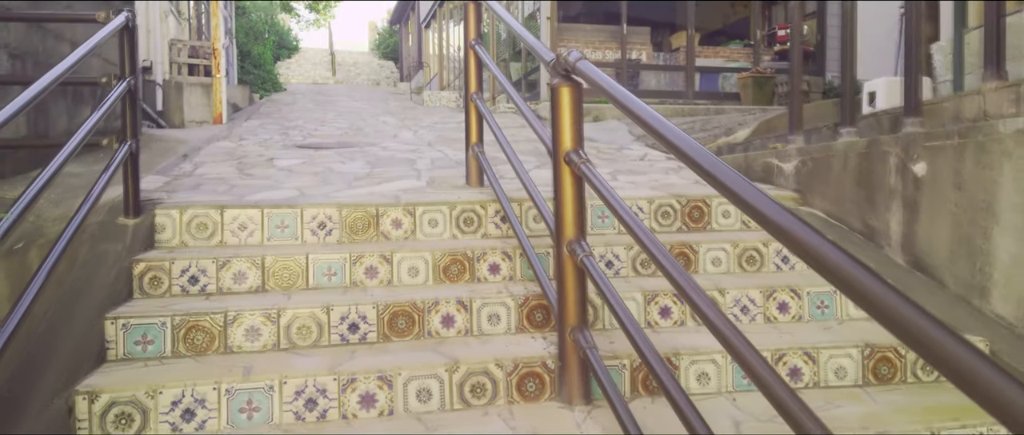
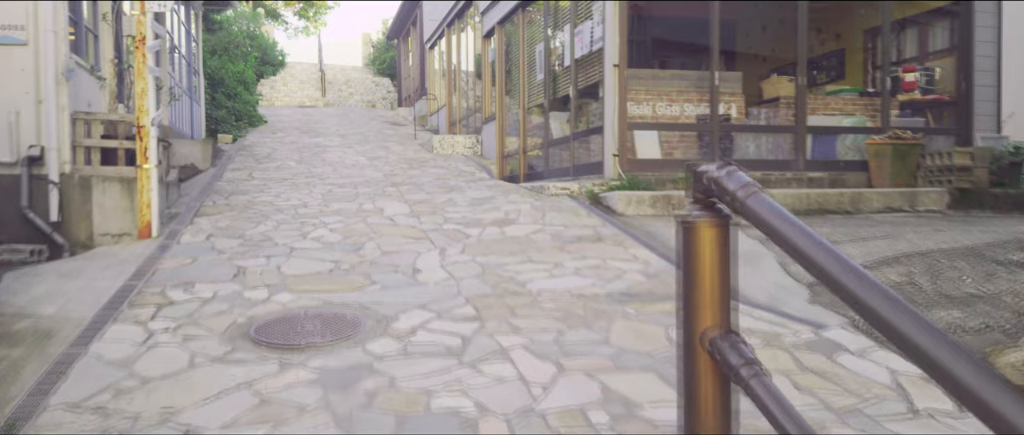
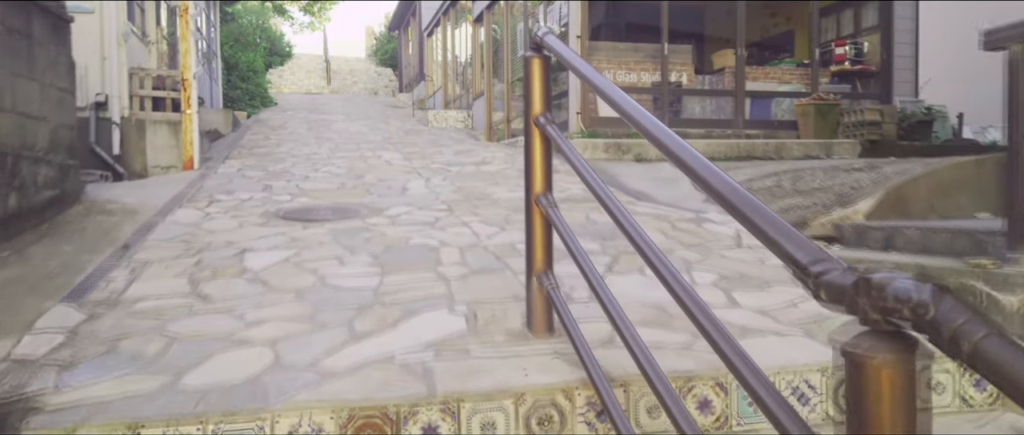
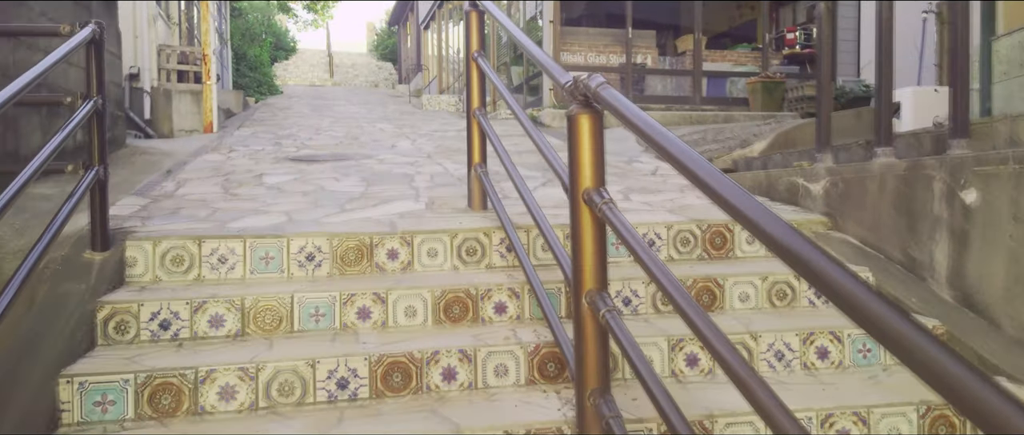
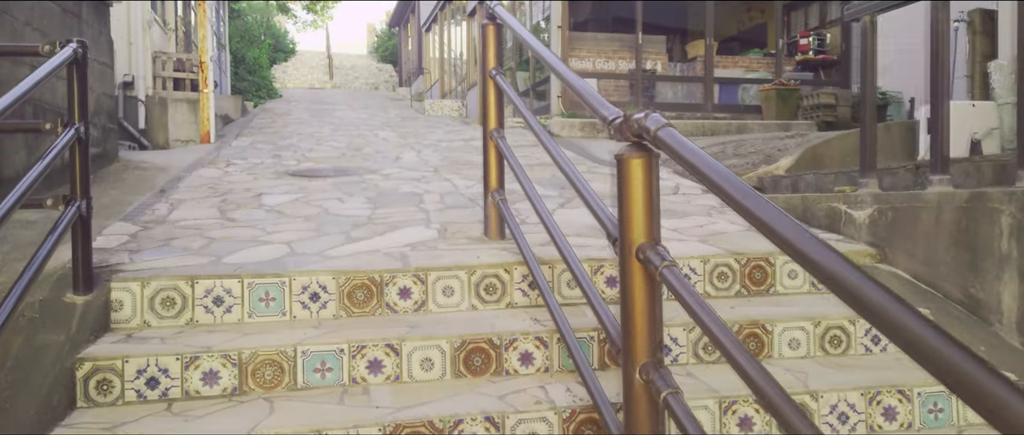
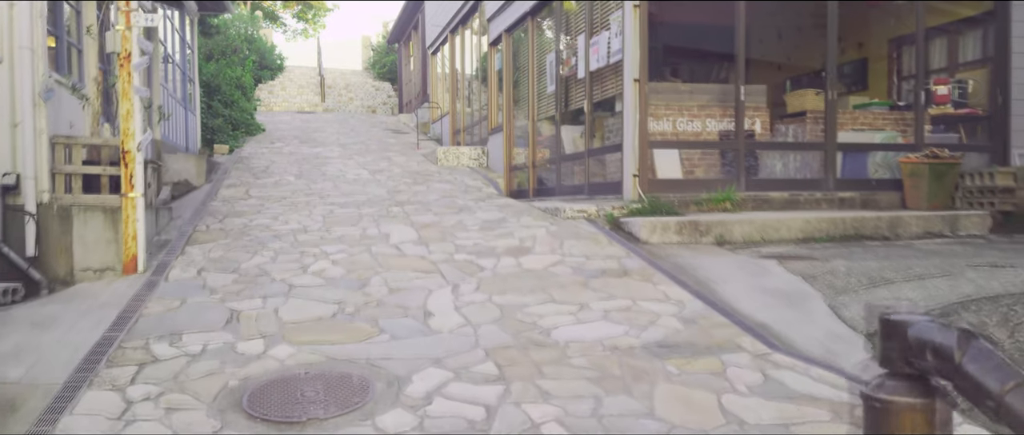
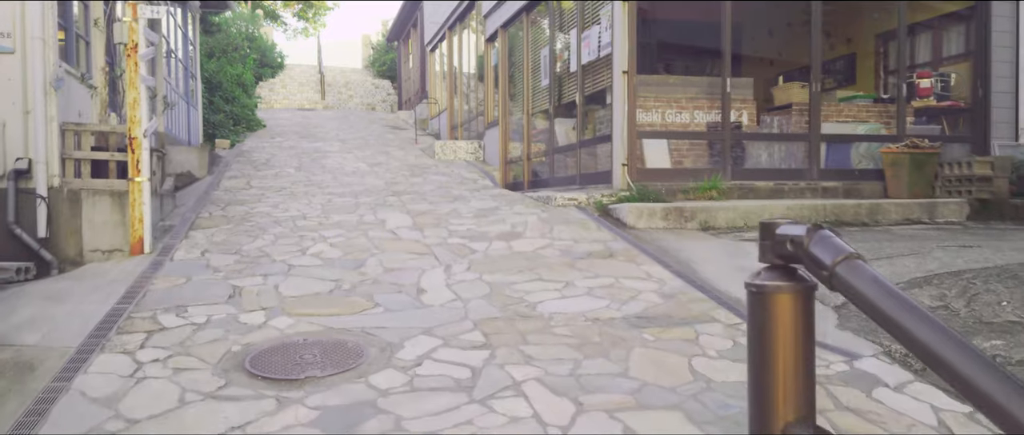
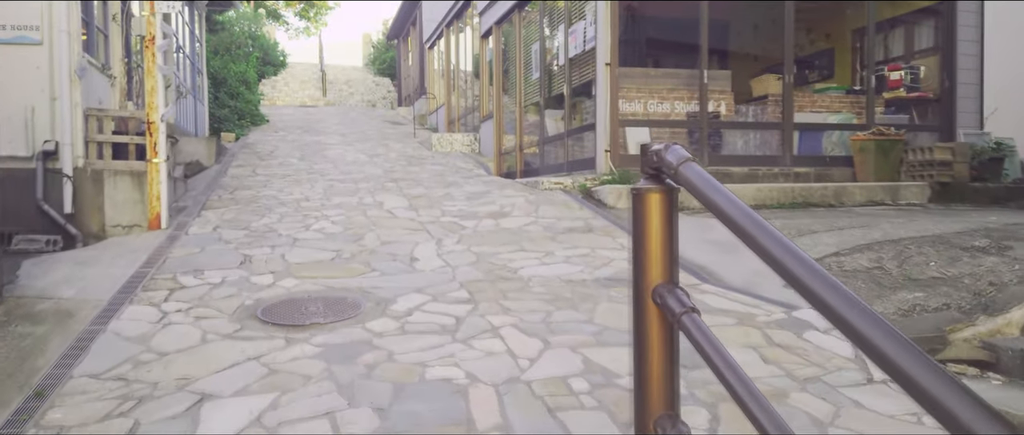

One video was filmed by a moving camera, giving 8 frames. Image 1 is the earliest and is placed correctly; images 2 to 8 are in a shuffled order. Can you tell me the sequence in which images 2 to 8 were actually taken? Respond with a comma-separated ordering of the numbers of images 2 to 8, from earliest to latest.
4, 5, 3, 8, 2, 7, 6
